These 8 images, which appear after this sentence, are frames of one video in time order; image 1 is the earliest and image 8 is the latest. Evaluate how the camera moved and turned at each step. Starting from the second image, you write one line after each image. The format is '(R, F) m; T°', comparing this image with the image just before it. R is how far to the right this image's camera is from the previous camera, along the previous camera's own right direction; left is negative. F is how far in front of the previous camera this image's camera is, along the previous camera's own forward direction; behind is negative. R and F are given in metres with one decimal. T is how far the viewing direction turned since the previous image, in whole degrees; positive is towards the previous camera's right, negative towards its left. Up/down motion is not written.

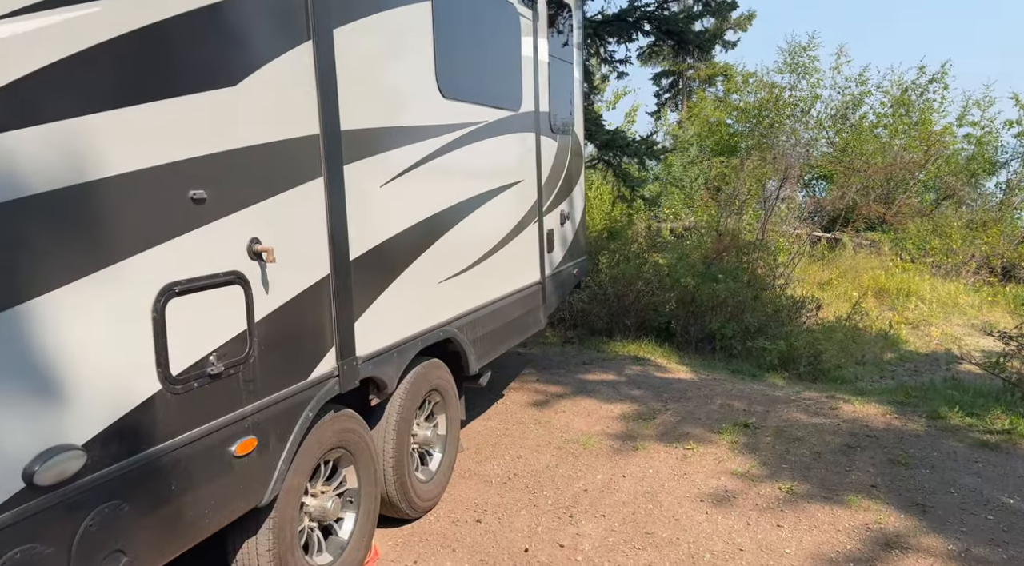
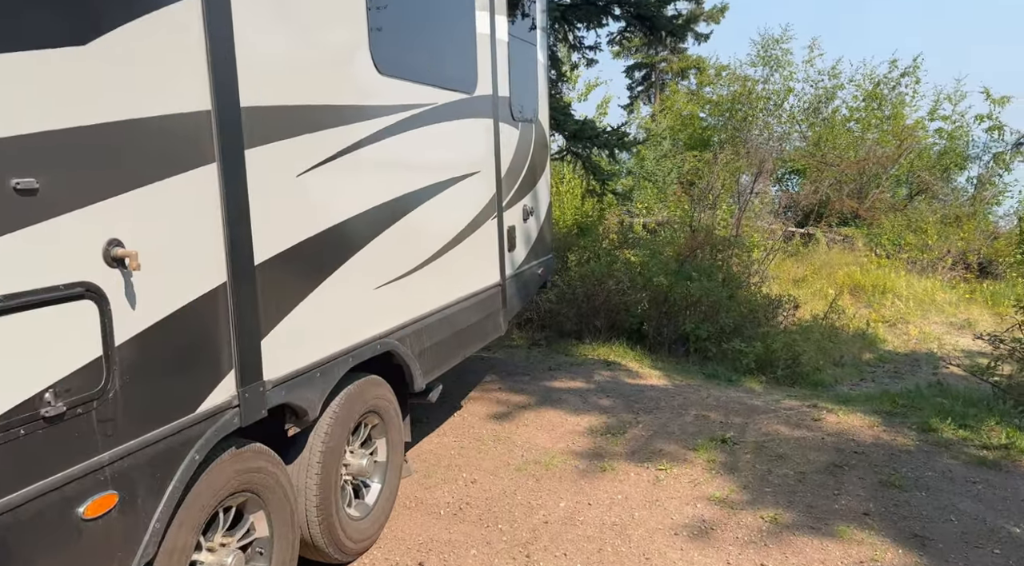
(+0.1, +0.5) m; +2°
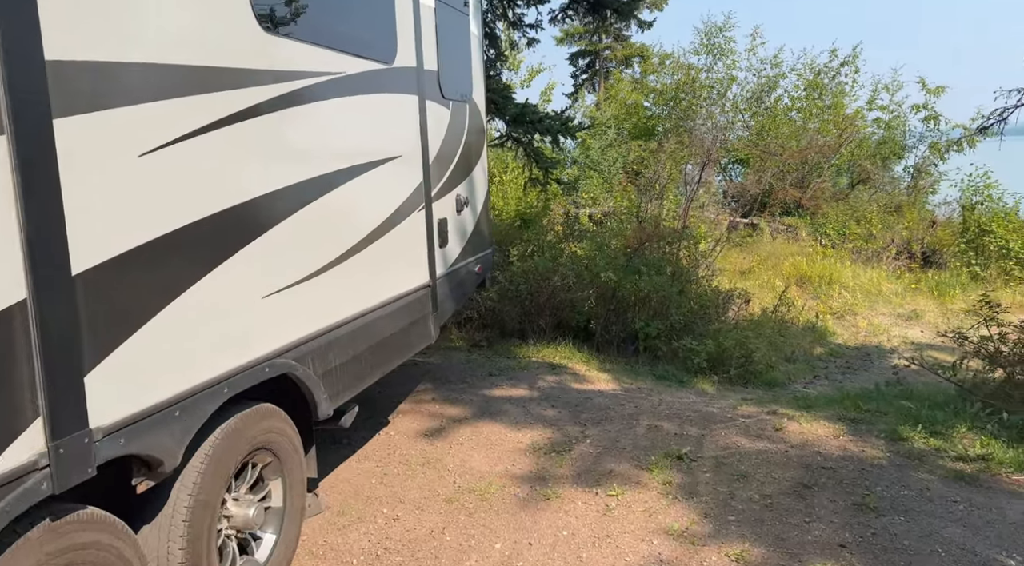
(+0.1, +0.6) m; +4°
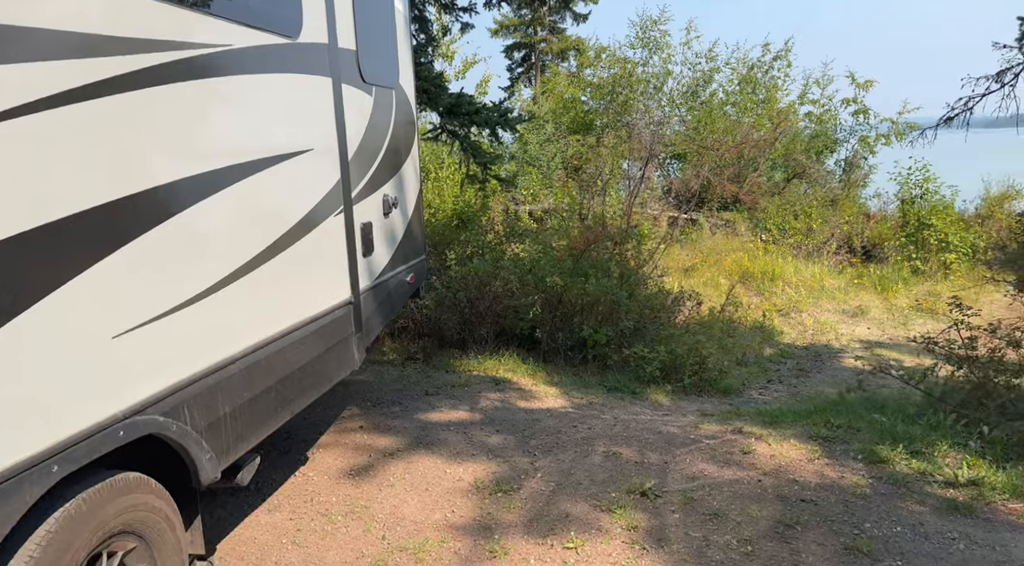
(0.0, +0.6) m; +4°
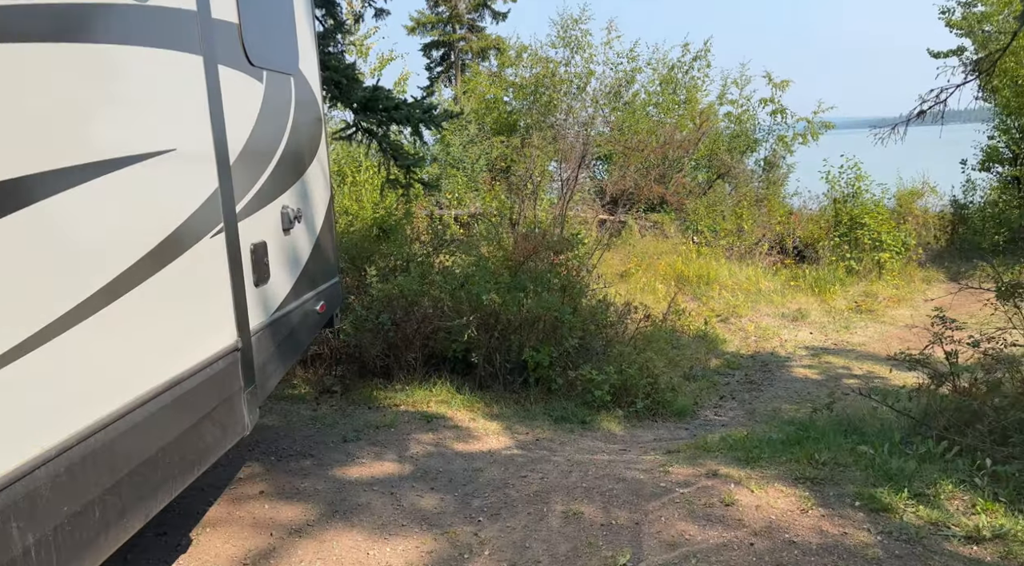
(0.0, +0.8) m; +5°
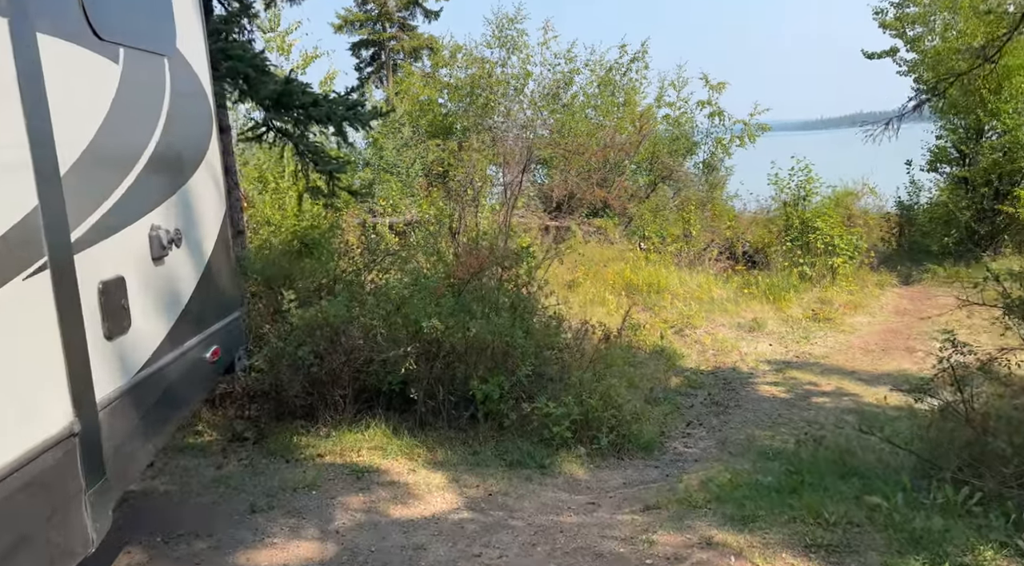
(0.0, +0.9) m; +4°
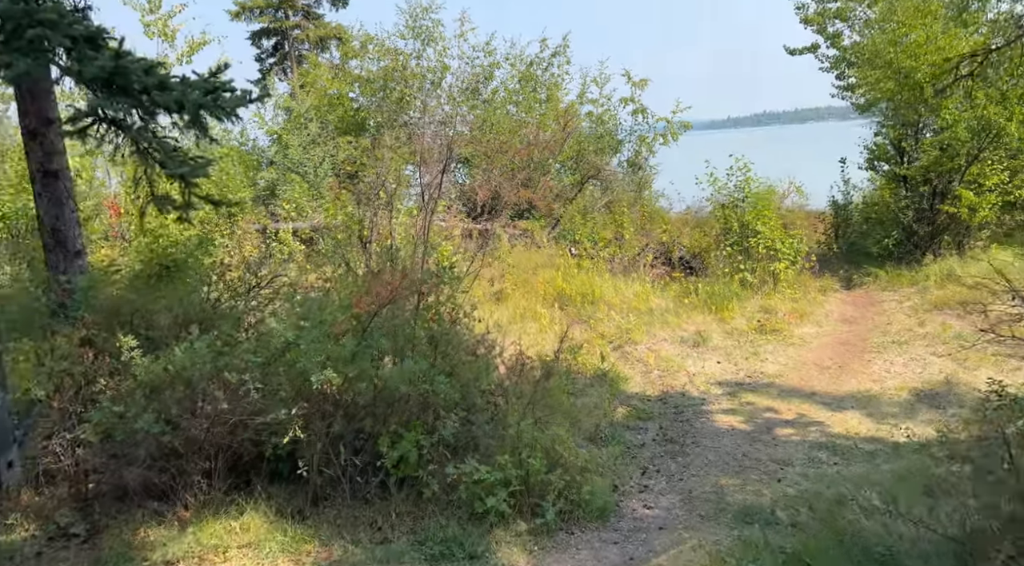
(0.0, +1.2) m; +5°
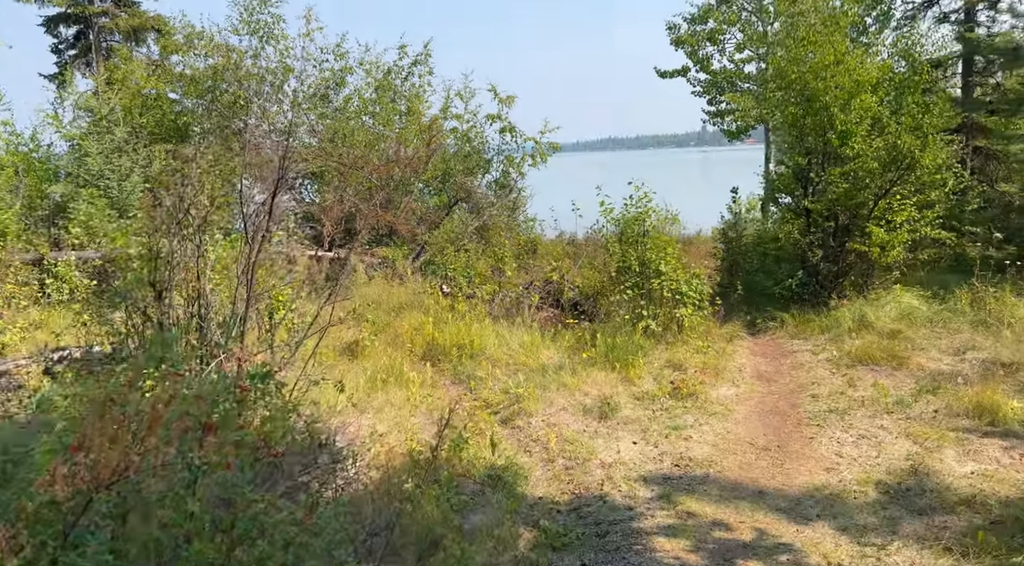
(0.0, +2.2) m; +10°
